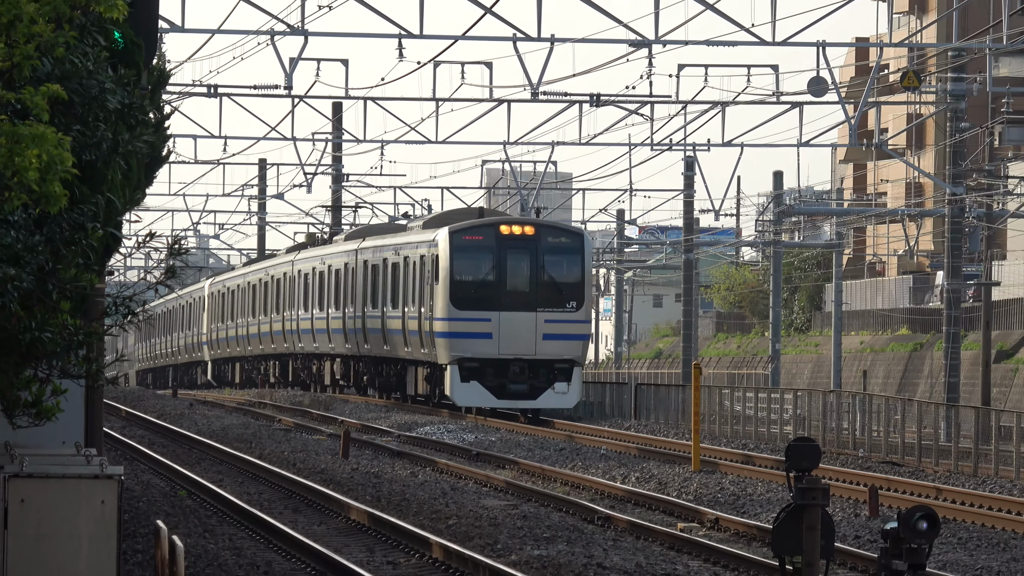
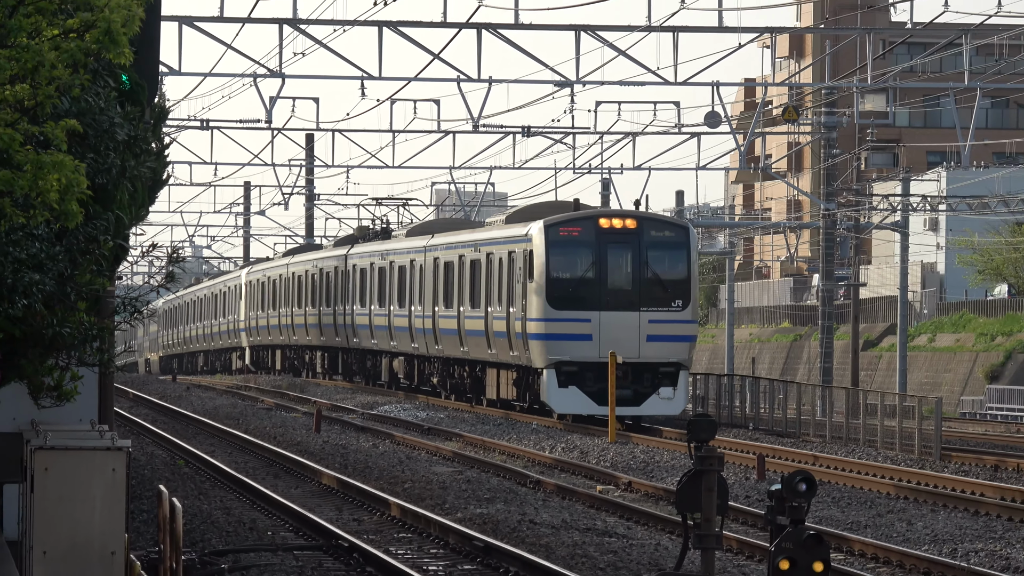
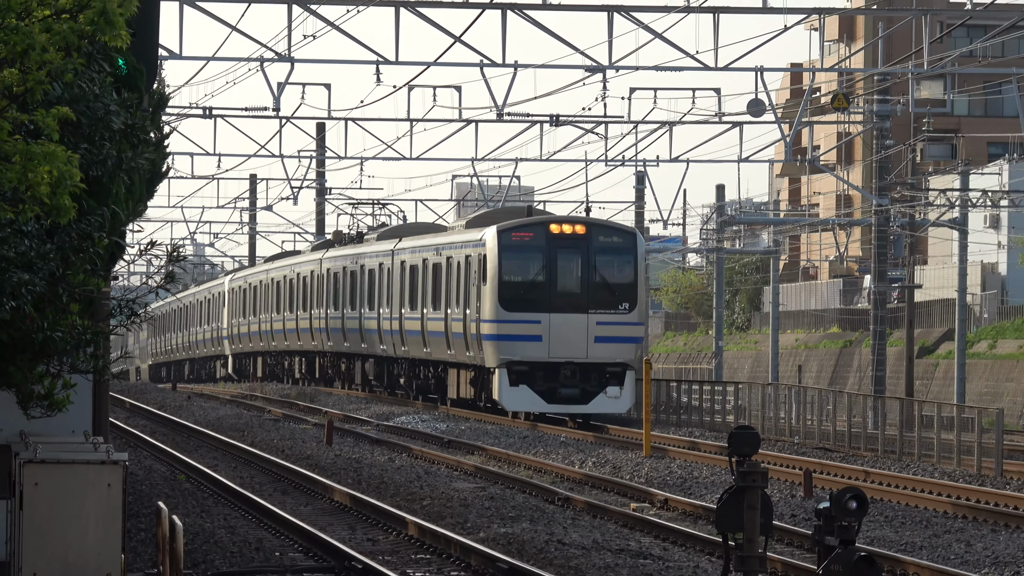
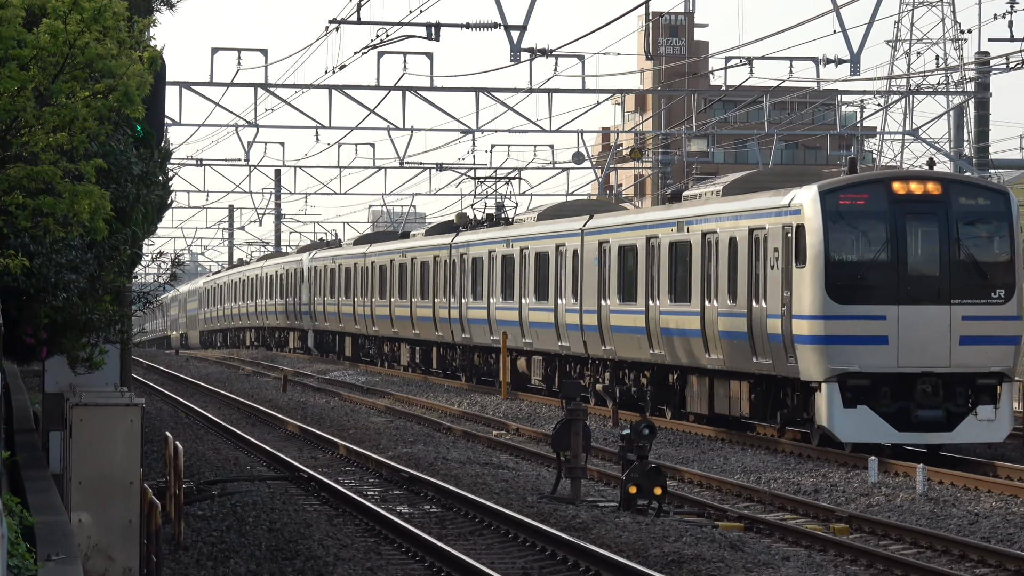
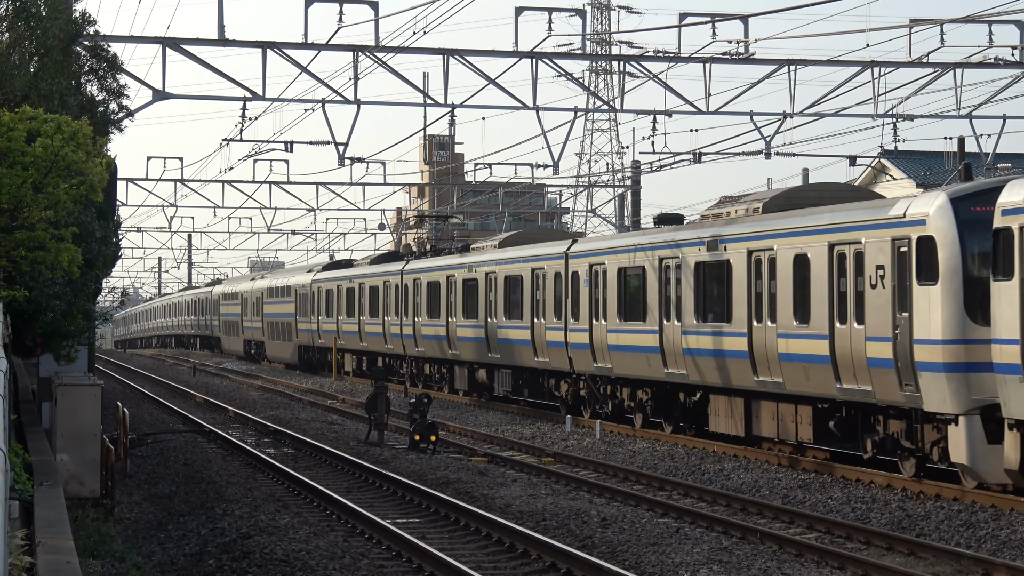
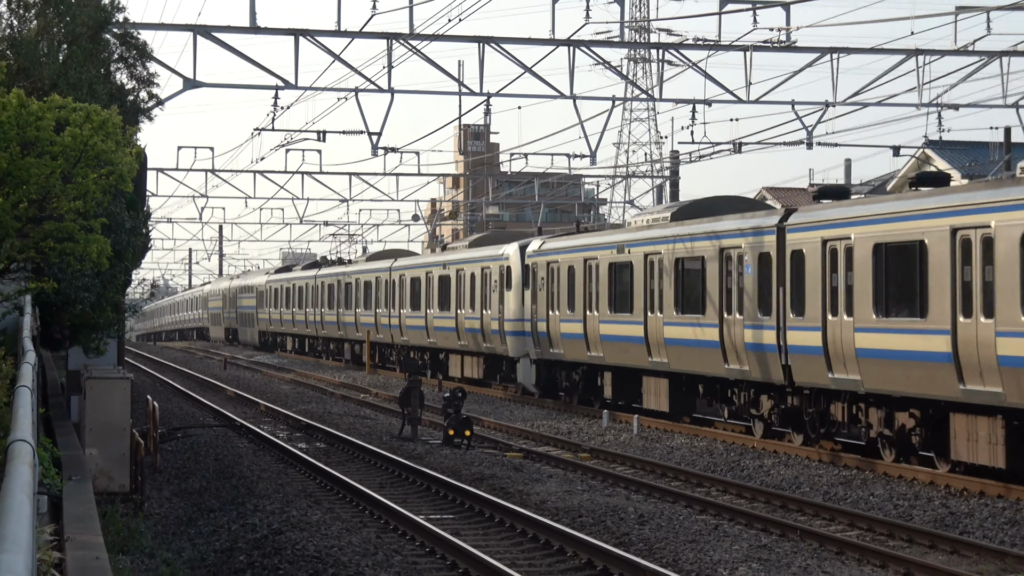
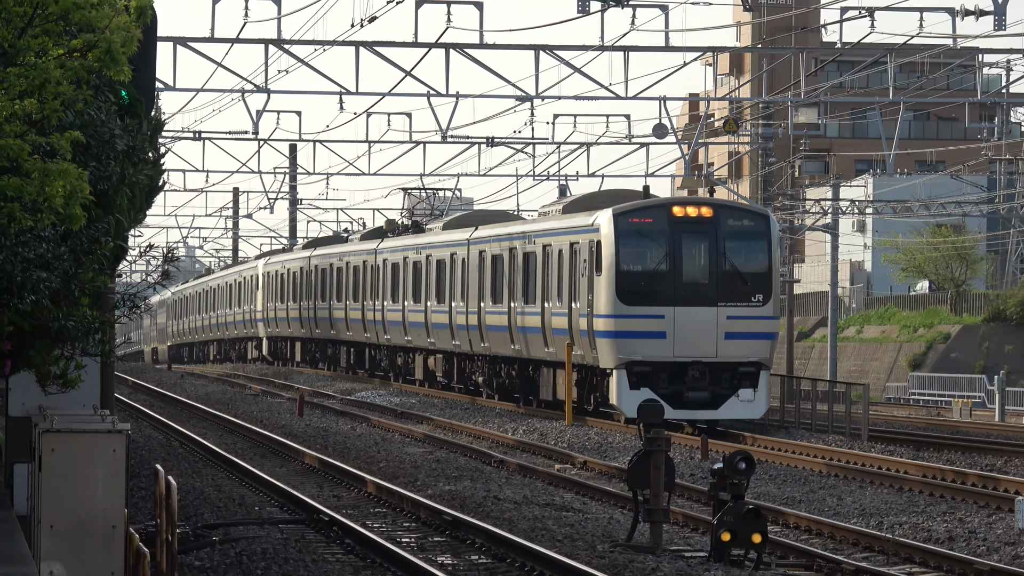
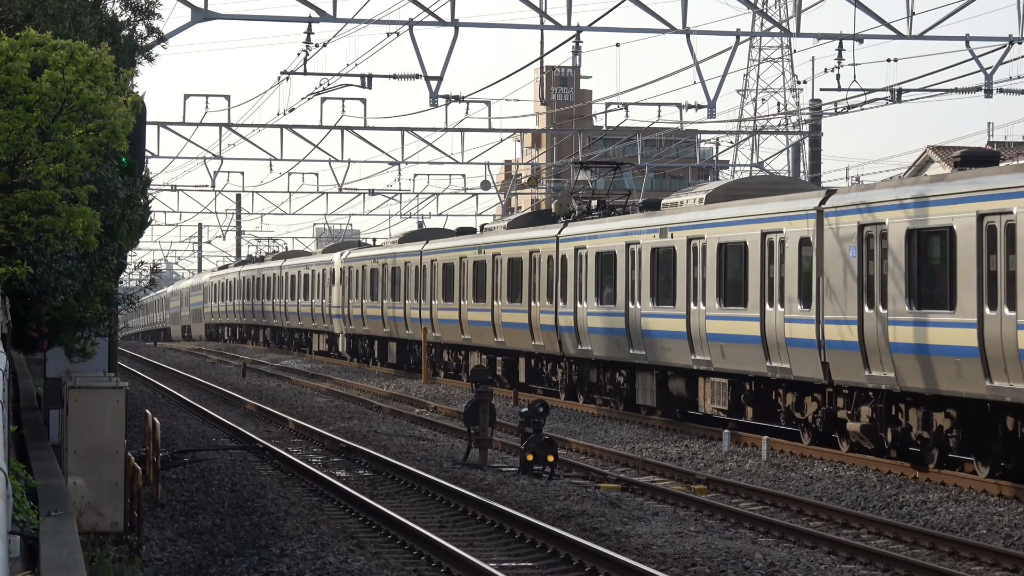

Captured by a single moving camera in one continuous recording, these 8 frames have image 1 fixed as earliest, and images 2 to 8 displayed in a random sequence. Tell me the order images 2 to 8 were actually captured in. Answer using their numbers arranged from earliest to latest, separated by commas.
3, 2, 7, 4, 8, 6, 5
